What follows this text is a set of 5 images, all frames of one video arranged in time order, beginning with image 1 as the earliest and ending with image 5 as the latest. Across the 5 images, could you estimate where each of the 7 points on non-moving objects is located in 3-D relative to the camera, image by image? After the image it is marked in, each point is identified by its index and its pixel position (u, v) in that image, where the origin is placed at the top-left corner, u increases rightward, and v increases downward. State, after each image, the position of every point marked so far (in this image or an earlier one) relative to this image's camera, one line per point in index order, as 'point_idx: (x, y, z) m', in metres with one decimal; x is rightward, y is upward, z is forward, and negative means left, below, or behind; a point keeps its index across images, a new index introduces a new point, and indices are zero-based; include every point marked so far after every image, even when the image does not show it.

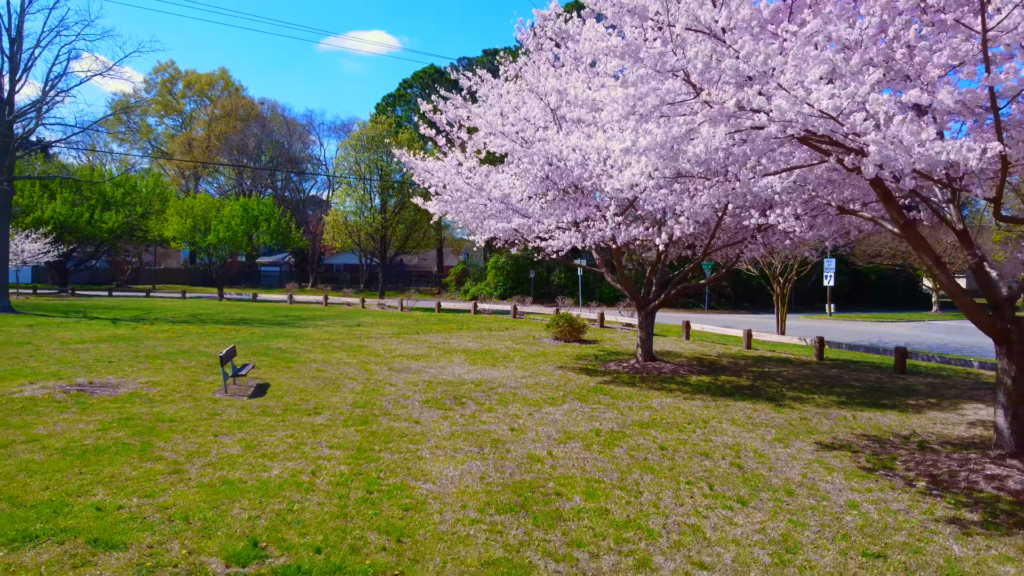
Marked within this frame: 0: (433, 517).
0: (-0.5, -1.5, +5.2) m
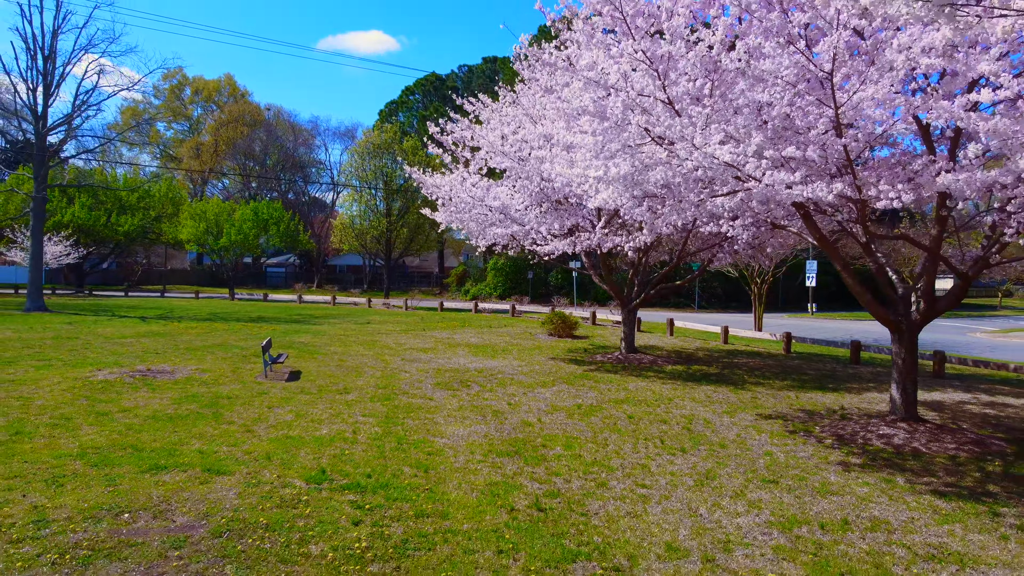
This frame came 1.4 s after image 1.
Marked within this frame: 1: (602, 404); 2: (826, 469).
0: (-0.6, -1.5, +7.0) m
1: (+1.2, -1.5, +9.8) m
2: (+2.8, -1.6, +6.9) m
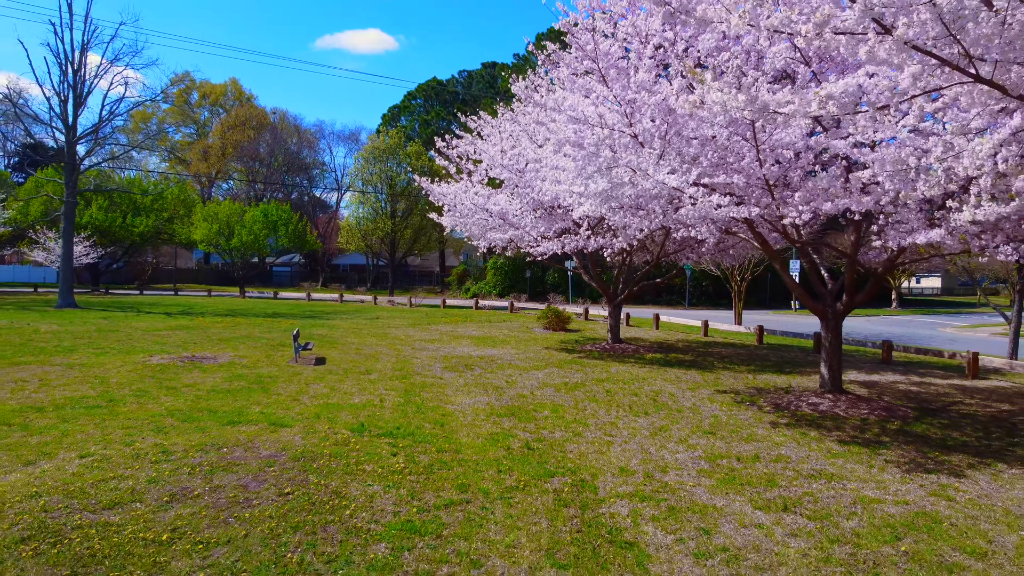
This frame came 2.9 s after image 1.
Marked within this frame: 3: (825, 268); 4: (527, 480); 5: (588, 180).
0: (-0.6, -1.5, +8.8) m
1: (+1.1, -1.4, +11.7) m
2: (+2.8, -1.6, +8.8) m
3: (+4.1, +0.3, +10.2) m
4: (+0.1, -1.6, +6.2) m
5: (+0.9, +1.3, +9.5) m
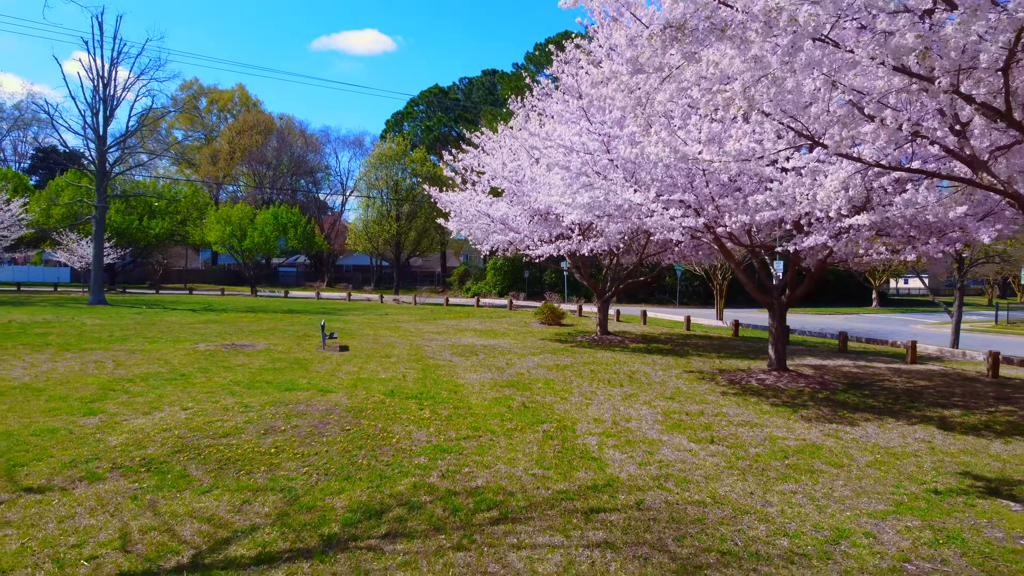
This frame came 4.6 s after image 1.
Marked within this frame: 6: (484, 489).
0: (-0.6, -1.4, +10.9) m
1: (+1.1, -1.4, +13.8) m
2: (+2.8, -1.5, +10.8) m
3: (+4.1, +0.4, +12.3) m
4: (+0.1, -1.5, +8.3) m
5: (+0.9, +1.4, +11.6) m
6: (-0.2, -1.5, +5.9) m
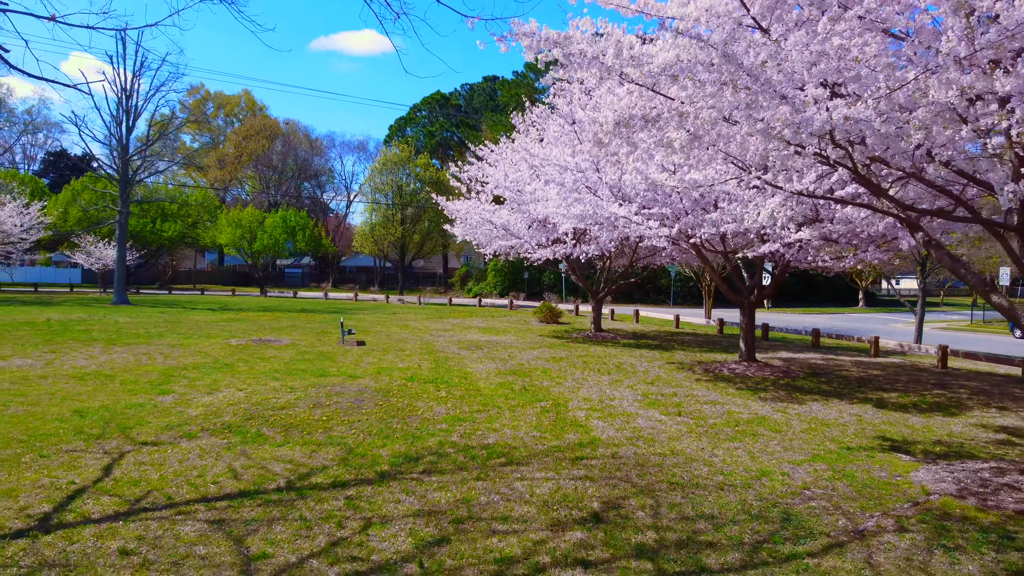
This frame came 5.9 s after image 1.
0: (-0.6, -1.4, +12.6) m
1: (+1.1, -1.4, +15.4) m
2: (+2.8, -1.5, +12.5) m
3: (+4.2, +0.3, +14.0) m
4: (+0.2, -1.5, +10.0) m
5: (+1.0, +1.4, +13.3) m
6: (-0.2, -1.5, +7.5) m
